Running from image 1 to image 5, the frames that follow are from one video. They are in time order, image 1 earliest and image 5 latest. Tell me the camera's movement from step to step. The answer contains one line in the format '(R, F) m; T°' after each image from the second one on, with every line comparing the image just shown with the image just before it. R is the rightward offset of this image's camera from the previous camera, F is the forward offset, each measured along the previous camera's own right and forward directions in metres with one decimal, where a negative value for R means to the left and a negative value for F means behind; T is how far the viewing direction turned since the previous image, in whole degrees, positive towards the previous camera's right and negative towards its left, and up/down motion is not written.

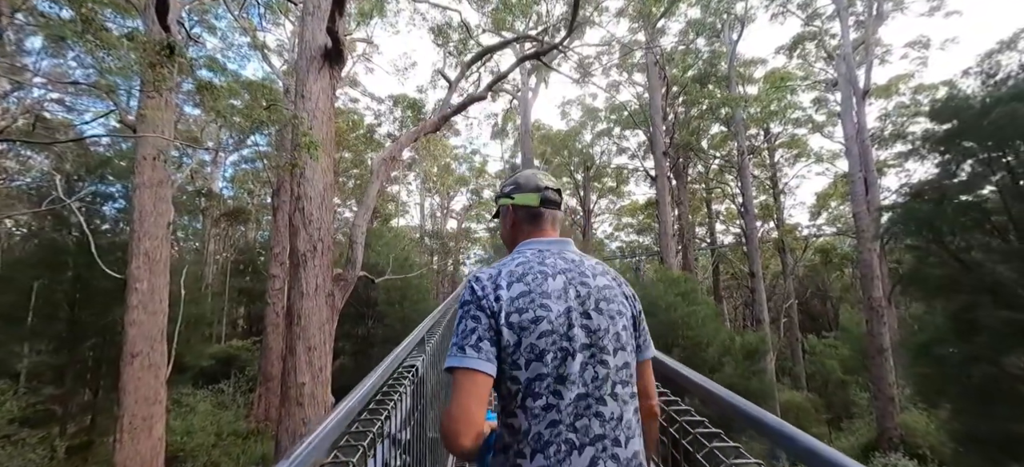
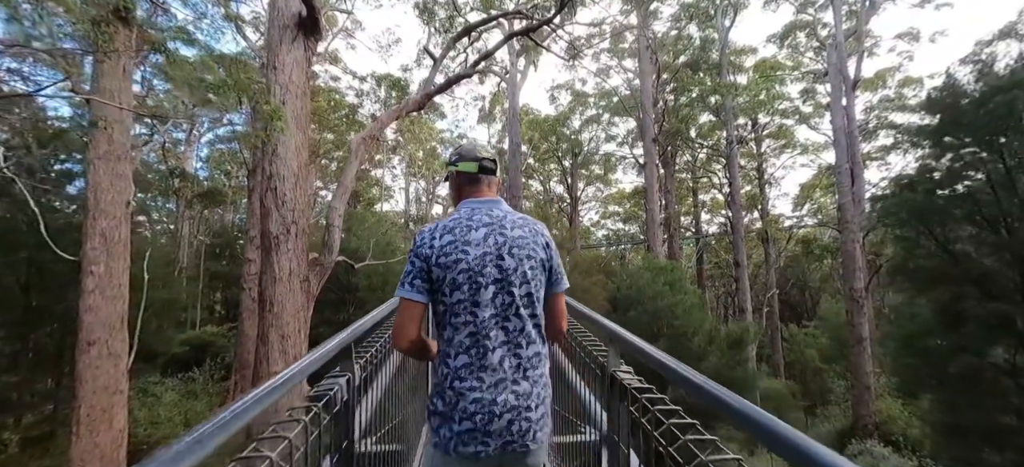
(0.0, +0.3) m; +2°
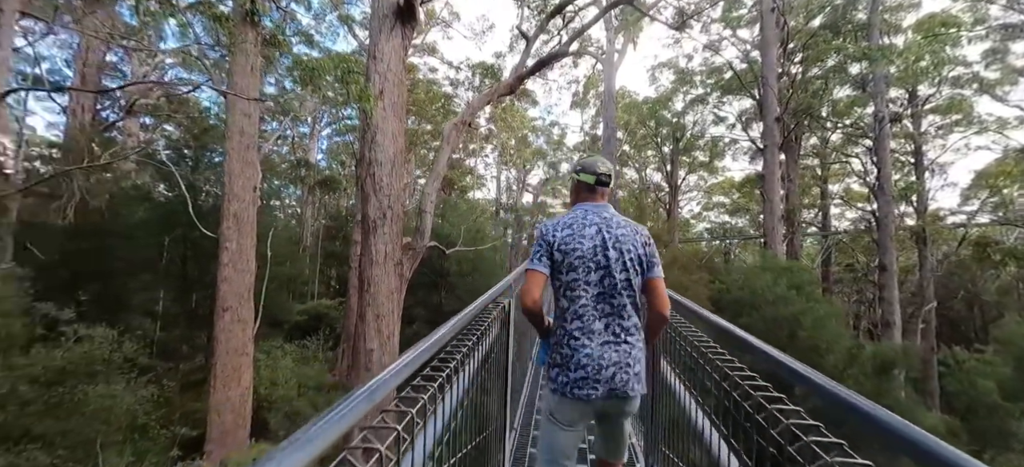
(-0.1, +0.5) m; -13°
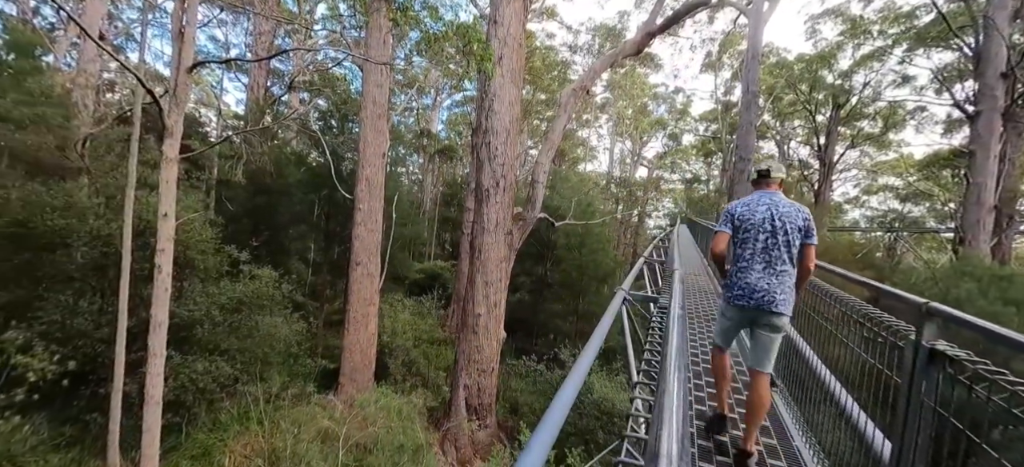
(-0.1, +0.3) m; -15°
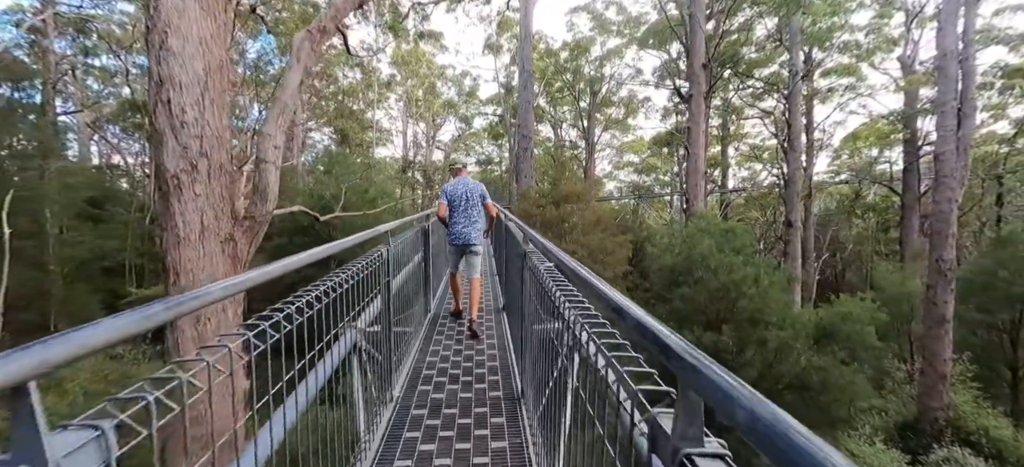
(+0.9, +1.5) m; +26°
